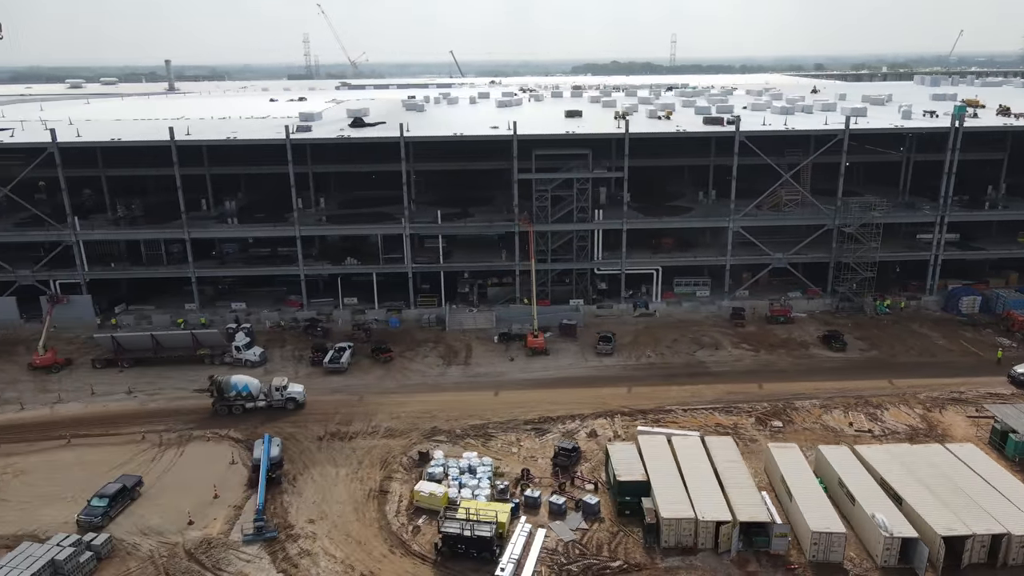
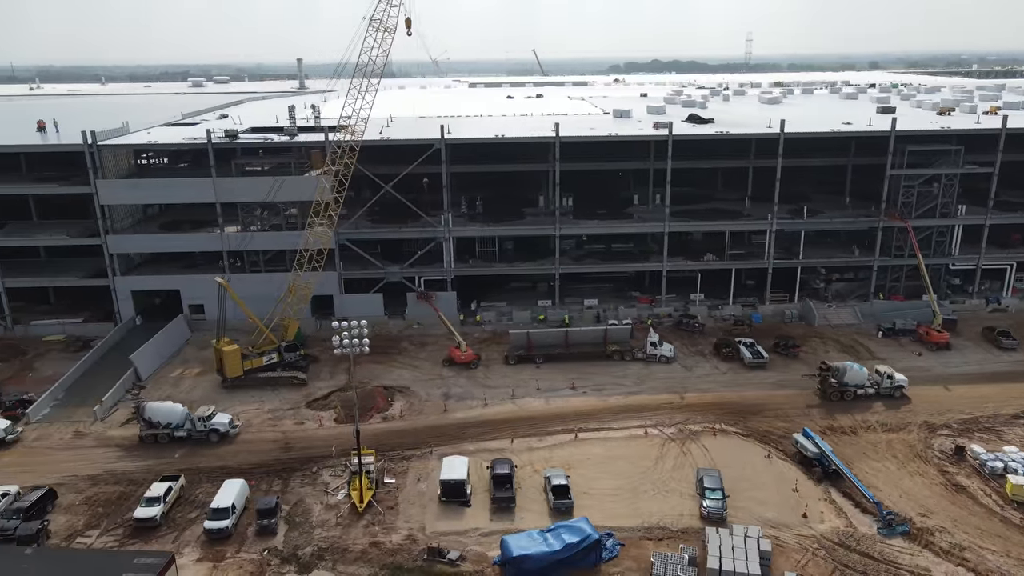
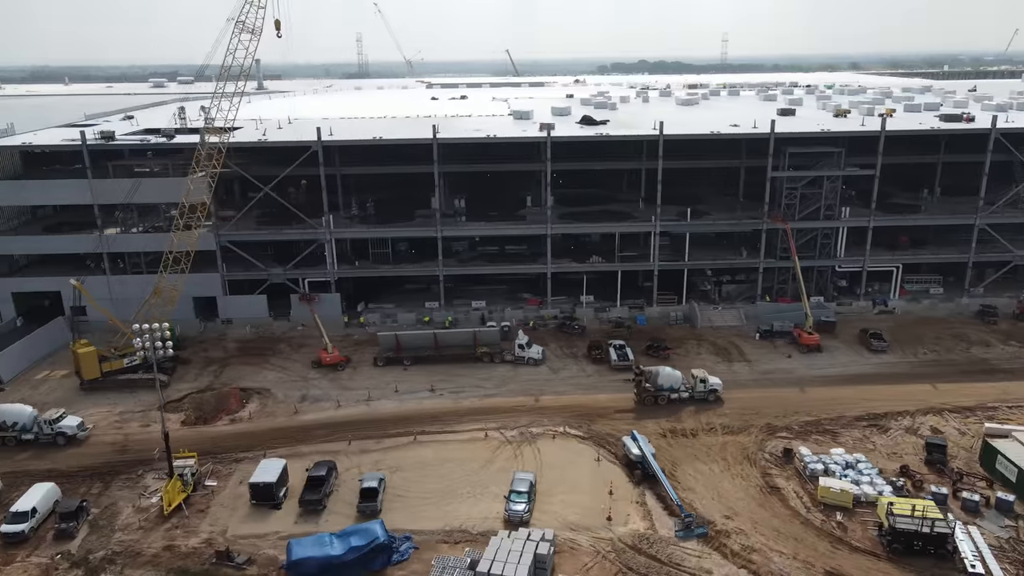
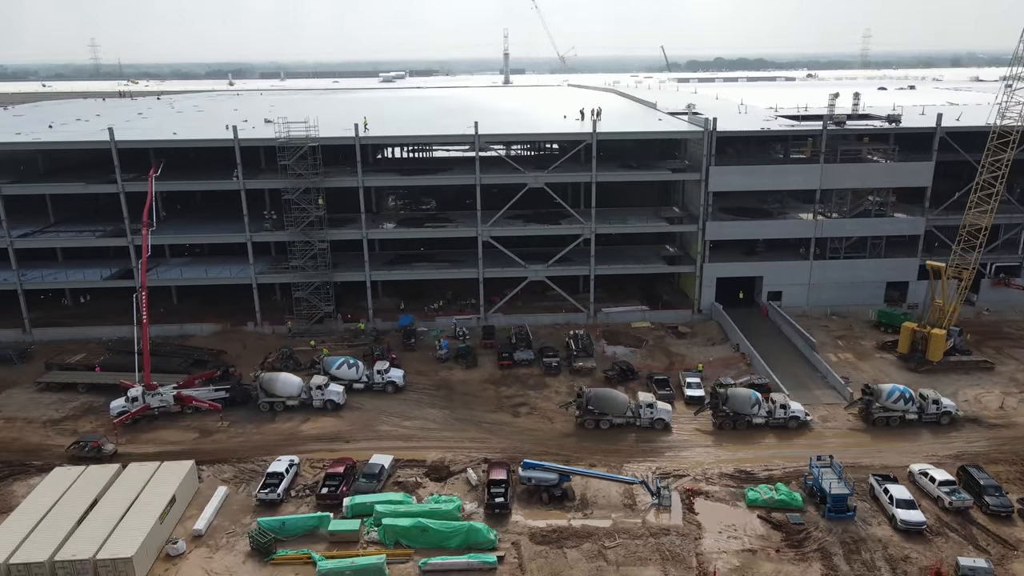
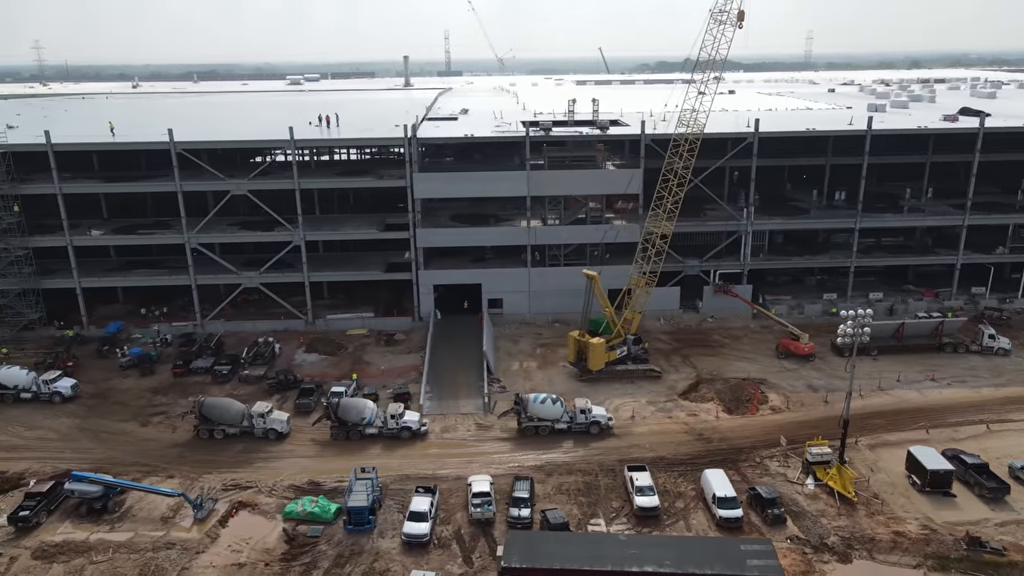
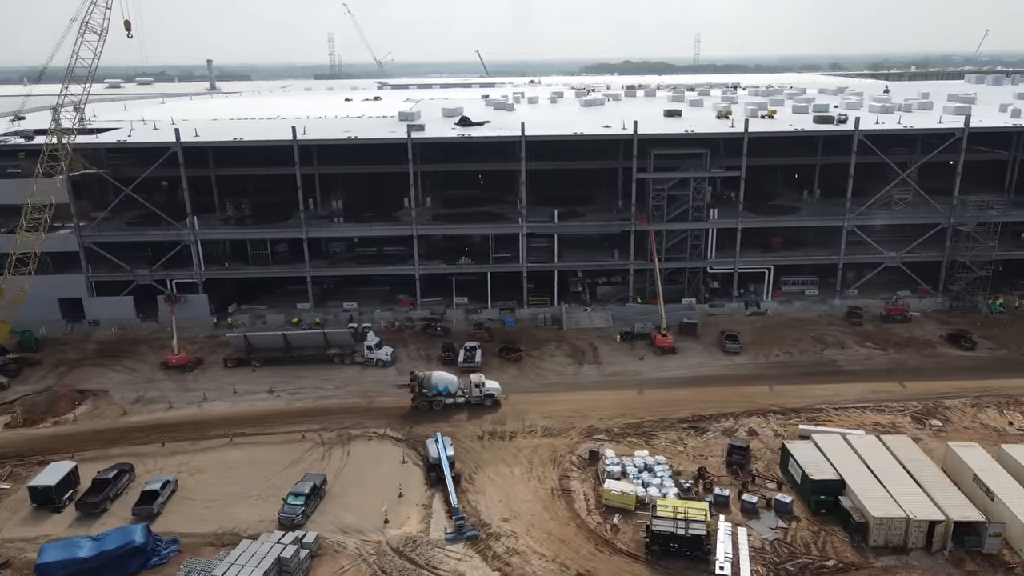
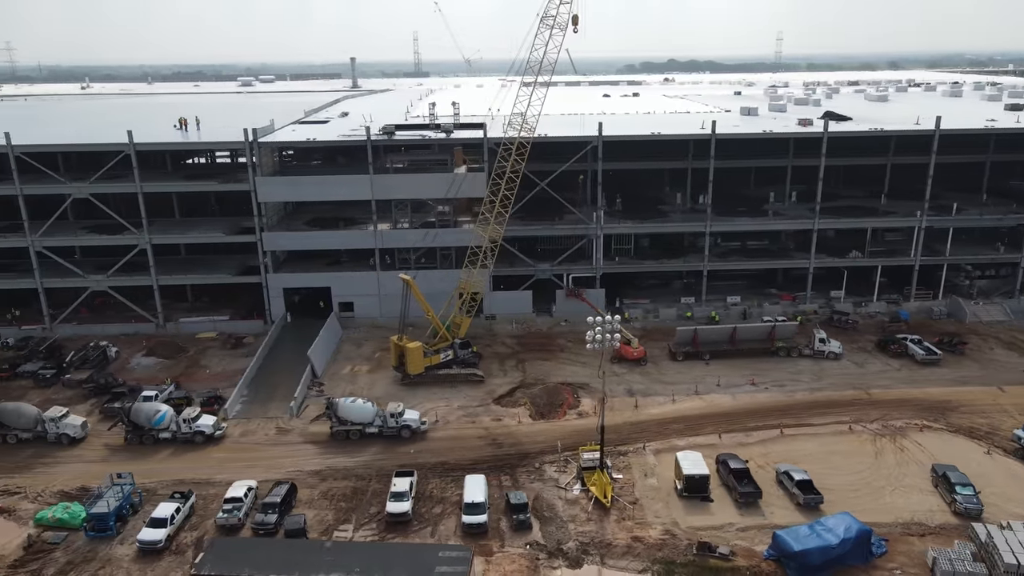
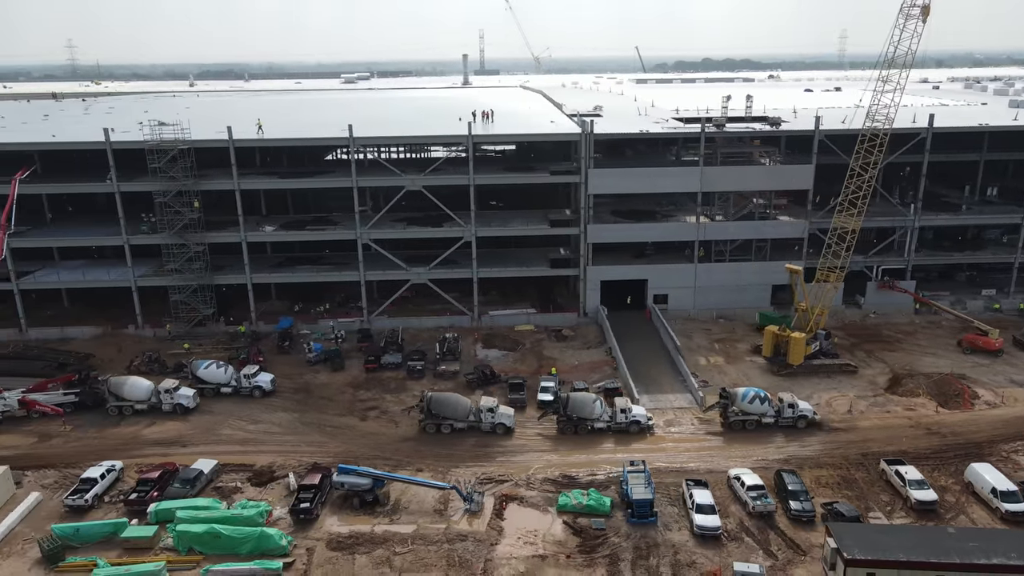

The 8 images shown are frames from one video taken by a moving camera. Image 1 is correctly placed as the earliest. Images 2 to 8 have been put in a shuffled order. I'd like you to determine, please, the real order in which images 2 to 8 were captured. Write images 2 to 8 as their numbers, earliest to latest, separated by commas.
6, 3, 2, 7, 5, 8, 4
